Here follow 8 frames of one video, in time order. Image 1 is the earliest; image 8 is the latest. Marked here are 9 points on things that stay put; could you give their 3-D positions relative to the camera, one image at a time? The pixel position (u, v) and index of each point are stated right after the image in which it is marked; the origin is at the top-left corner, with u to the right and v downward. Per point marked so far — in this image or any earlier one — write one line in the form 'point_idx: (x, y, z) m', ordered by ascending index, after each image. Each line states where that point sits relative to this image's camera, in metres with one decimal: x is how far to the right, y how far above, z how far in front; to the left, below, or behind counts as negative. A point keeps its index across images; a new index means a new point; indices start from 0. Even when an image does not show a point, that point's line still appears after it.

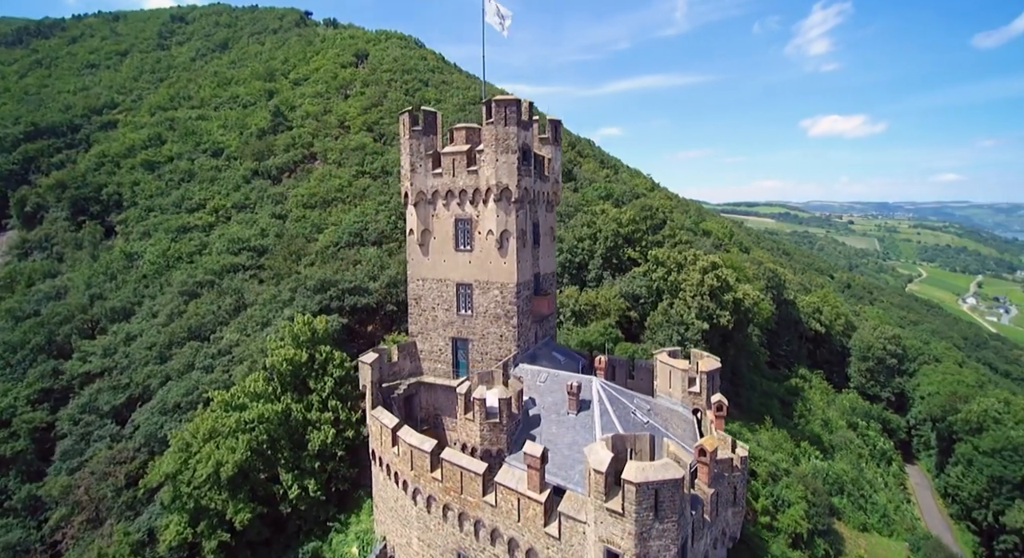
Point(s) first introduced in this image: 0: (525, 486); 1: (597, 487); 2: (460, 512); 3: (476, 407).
0: (+0.4, -6.6, +17.1) m
1: (+2.4, -5.6, +14.8) m
2: (-1.8, -8.2, +19.1) m
3: (-1.3, -4.6, +19.2) m
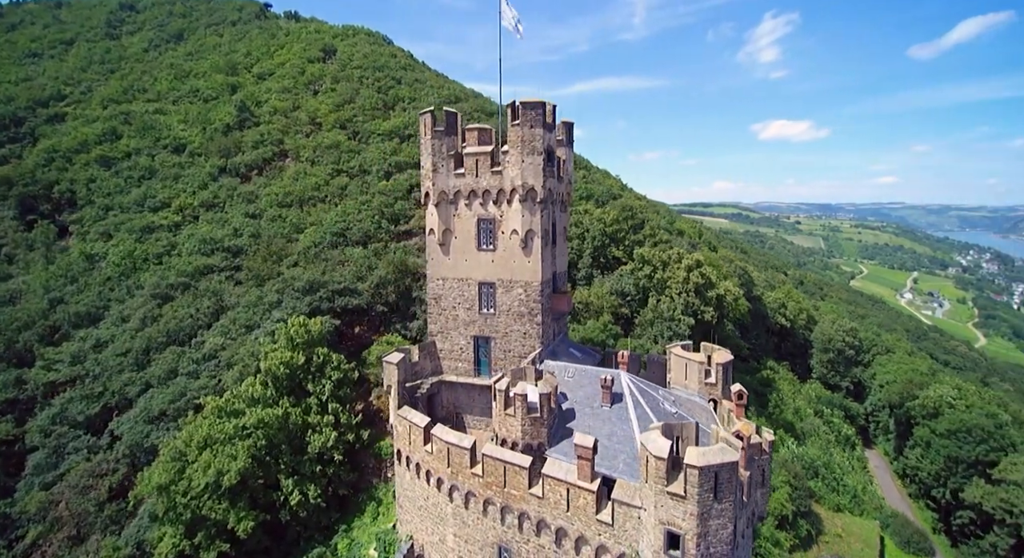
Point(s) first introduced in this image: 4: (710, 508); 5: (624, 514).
0: (+2.1, -6.5, +17.8) m
1: (+4.2, -5.6, +15.6) m
2: (-0.4, -8.2, +19.5) m
3: (+0.2, -4.5, +19.6) m
4: (+5.6, -6.4, +15.2) m
5: (+3.5, -7.3, +16.8) m
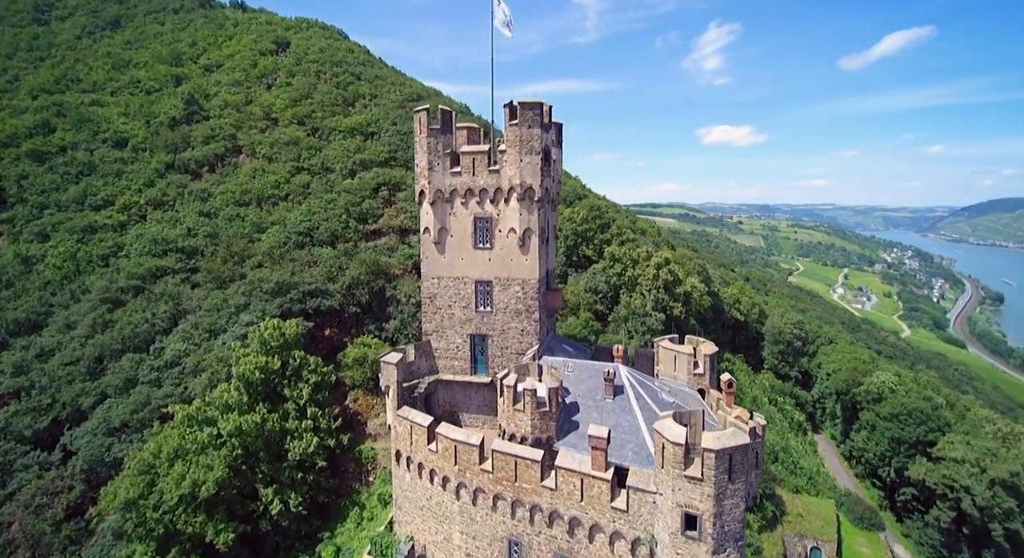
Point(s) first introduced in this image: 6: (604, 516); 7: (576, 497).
0: (+2.6, -6.4, +18.3) m
1: (+4.9, -5.4, +16.4) m
2: (0.0, -8.1, +19.8) m
3: (+0.5, -4.4, +20.0) m
4: (+6.4, -6.3, +16.1) m
5: (+4.1, -7.1, +17.4) m
6: (+3.1, -8.0, +18.1) m
7: (+2.2, -7.5, +18.6) m
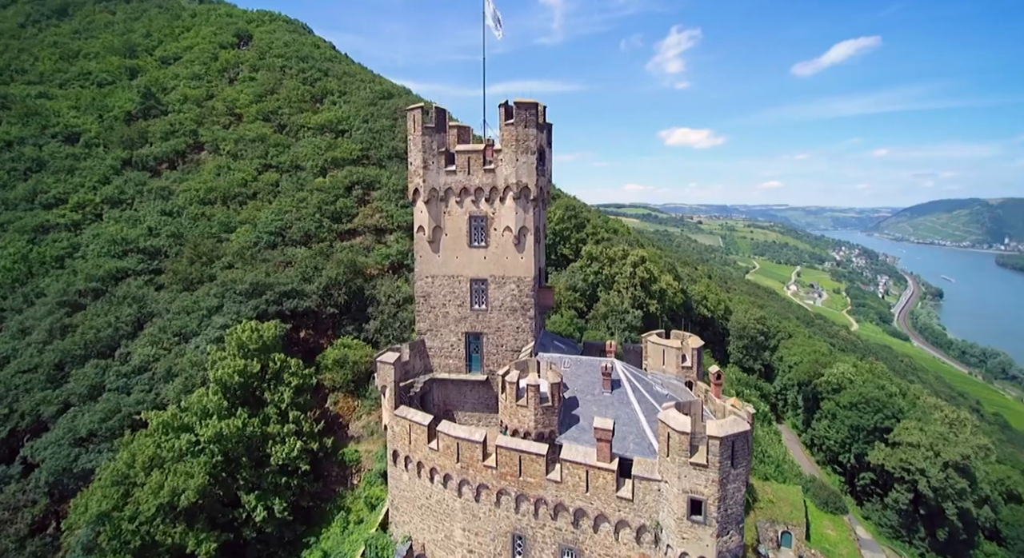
0: (+2.9, -6.3, +18.7) m
1: (+5.3, -5.3, +17.0) m
2: (+0.2, -8.0, +20.0) m
3: (+0.6, -4.3, +20.3) m
4: (+6.8, -6.1, +16.8) m
5: (+4.4, -7.0, +18.0) m
6: (+3.4, -7.9, +18.6) m
7: (+2.5, -7.4, +19.0) m
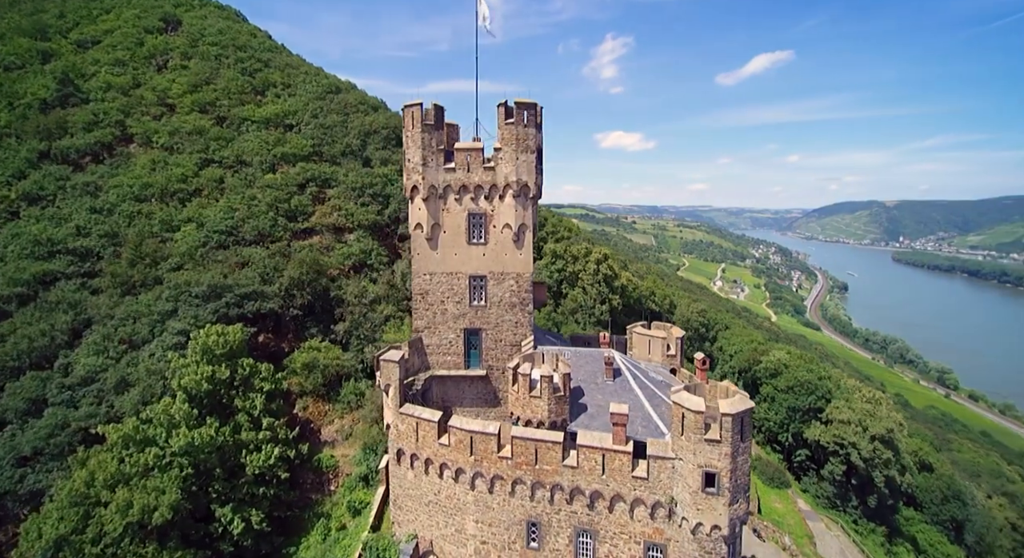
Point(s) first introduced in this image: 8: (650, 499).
0: (+3.6, -6.0, +19.7) m
1: (+6.3, -5.0, +18.4) m
2: (+0.8, -7.8, +20.6) m
3: (+1.2, -4.1, +20.9) m
4: (+7.7, -5.8, +18.3) m
5: (+5.3, -6.7, +19.2) m
6: (+4.2, -7.6, +19.7) m
7: (+3.2, -7.2, +19.9) m
8: (+5.0, -8.0, +19.4) m
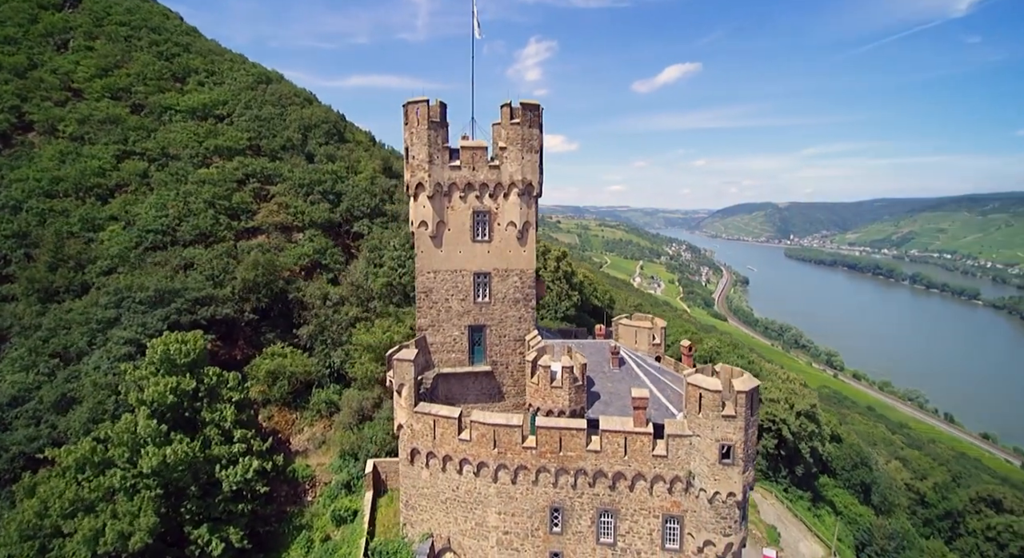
0: (+4.7, -5.8, +21.0) m
1: (+7.5, -4.7, +20.1) m
2: (+1.8, -7.6, +21.4) m
3: (+2.0, -3.9, +21.8) m
4: (+9.0, -5.5, +20.3) m
5: (+6.4, -6.5, +20.7) m
6: (+5.3, -7.4, +21.0) m
7: (+4.3, -6.9, +21.1) m
8: (+6.1, -7.7, +20.9) m
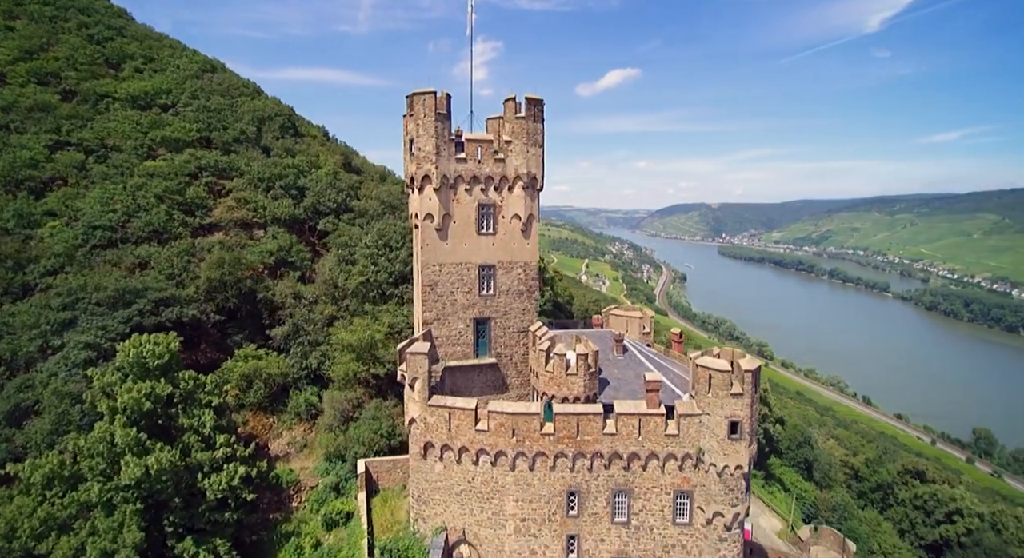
0: (+5.4, -5.3, +21.9) m
1: (+8.4, -4.2, +21.4) m
2: (+2.6, -7.2, +22.0) m
3: (+2.7, -3.5, +22.4) m
4: (+9.8, -5.0, +21.8) m
5: (+7.2, -6.0, +21.9) m
6: (+6.0, -6.9, +22.0) m
7: (+5.0, -6.5, +22.0) m
8: (+6.9, -7.2, +22.1) m
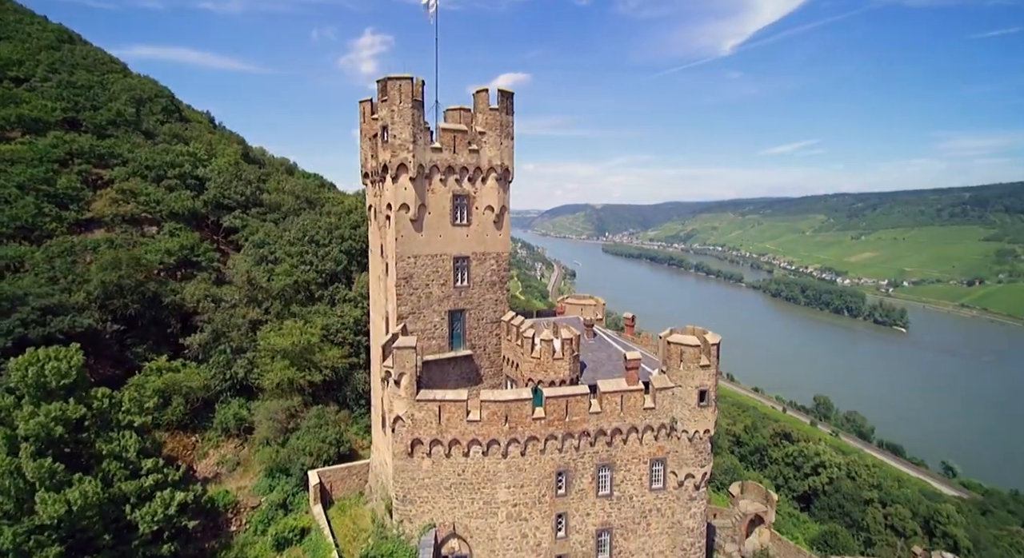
0: (+5.0, -4.8, +23.4) m
1: (+7.9, -3.6, +23.5) m
2: (+2.2, -6.7, +22.8) m
3: (+2.2, -3.0, +23.2) m
4: (+9.2, -4.3, +24.2) m
5: (+6.7, -5.4, +23.7) m
6: (+5.6, -6.3, +23.6) m
7: (+4.6, -5.9, +23.3) m
8: (+6.4, -6.6, +23.8) m
